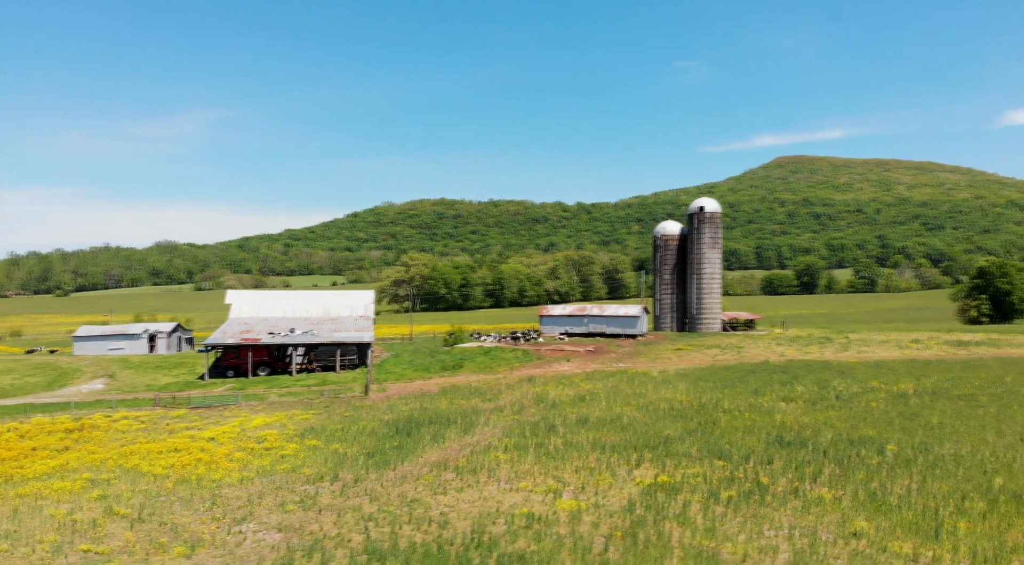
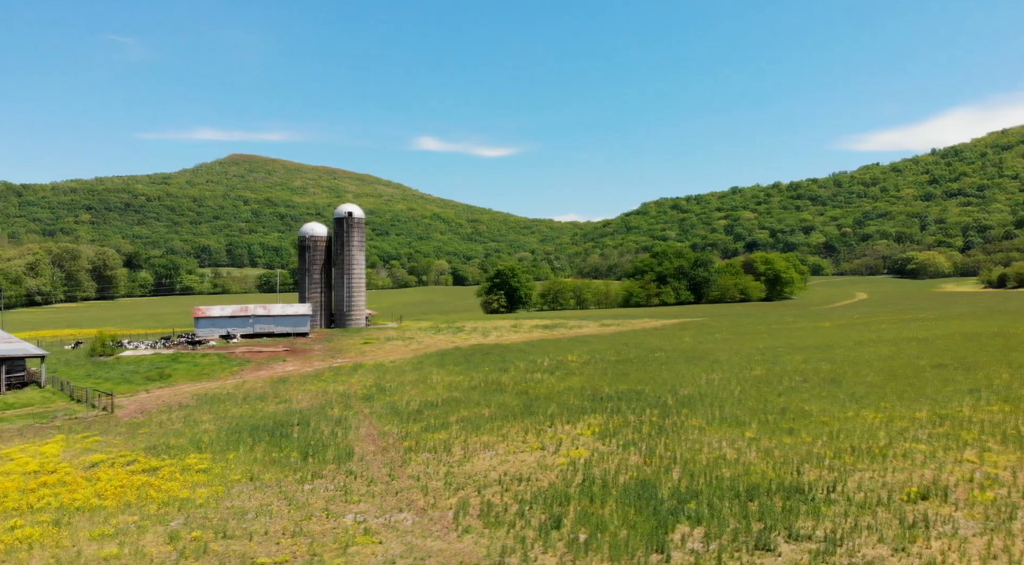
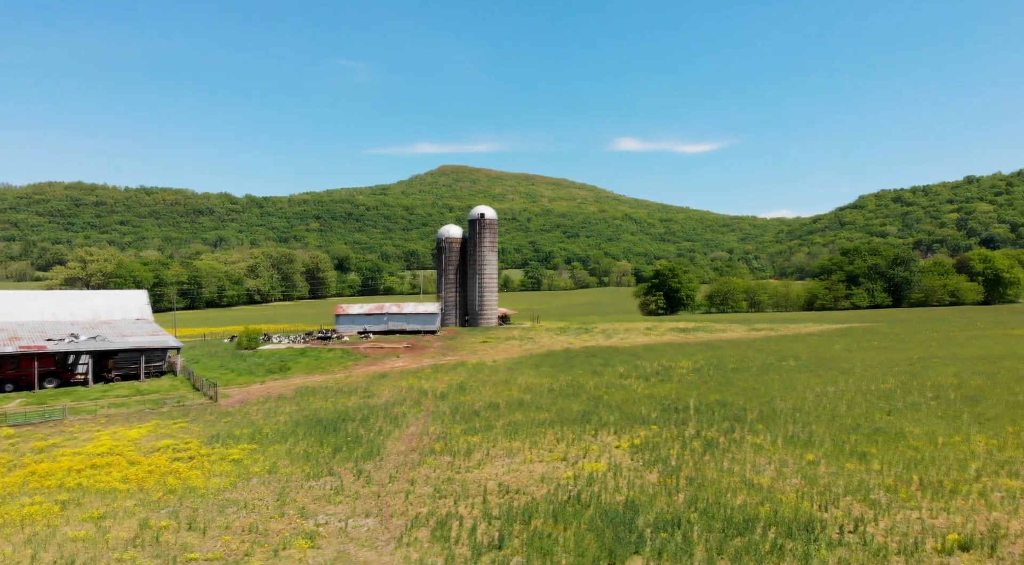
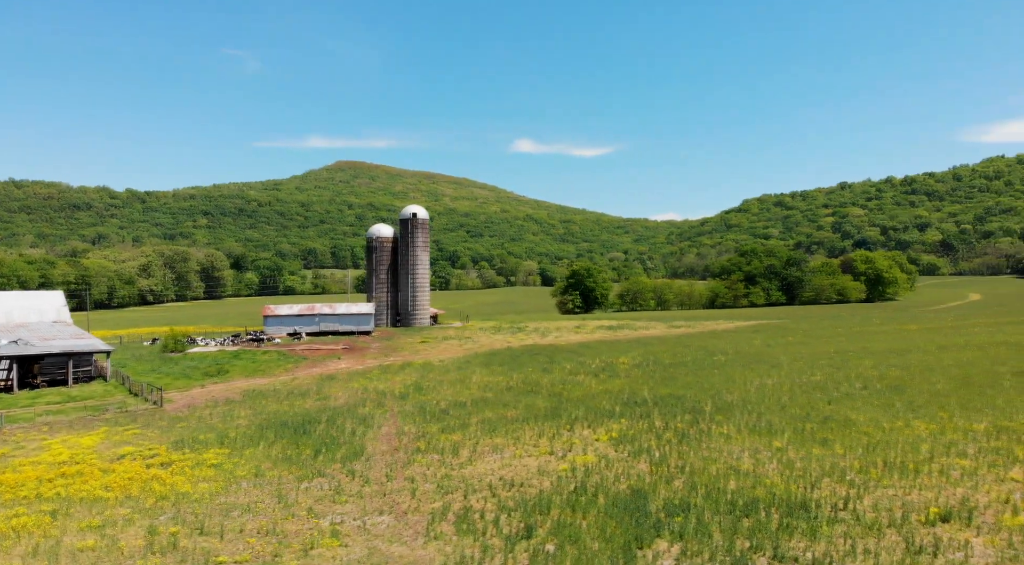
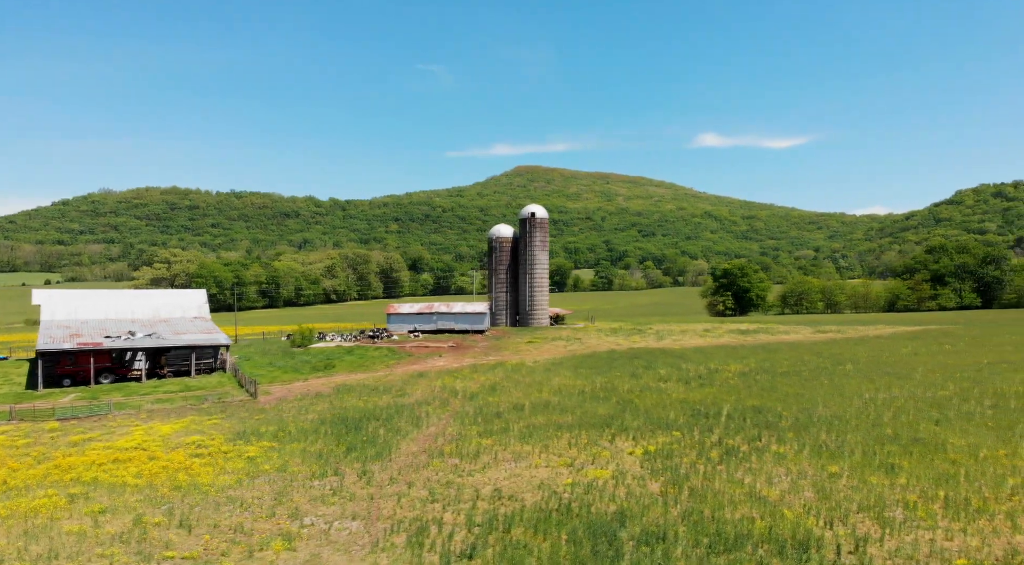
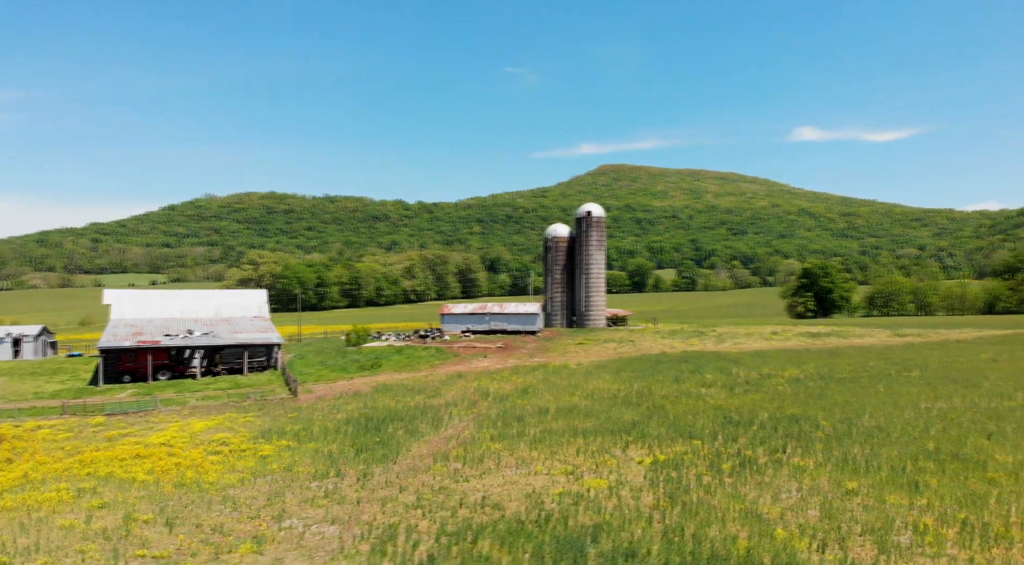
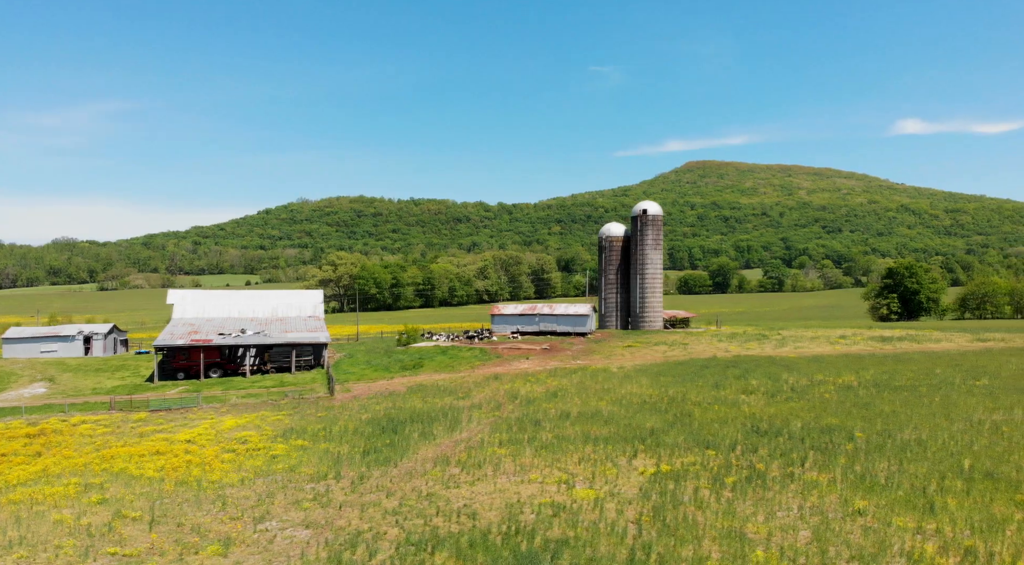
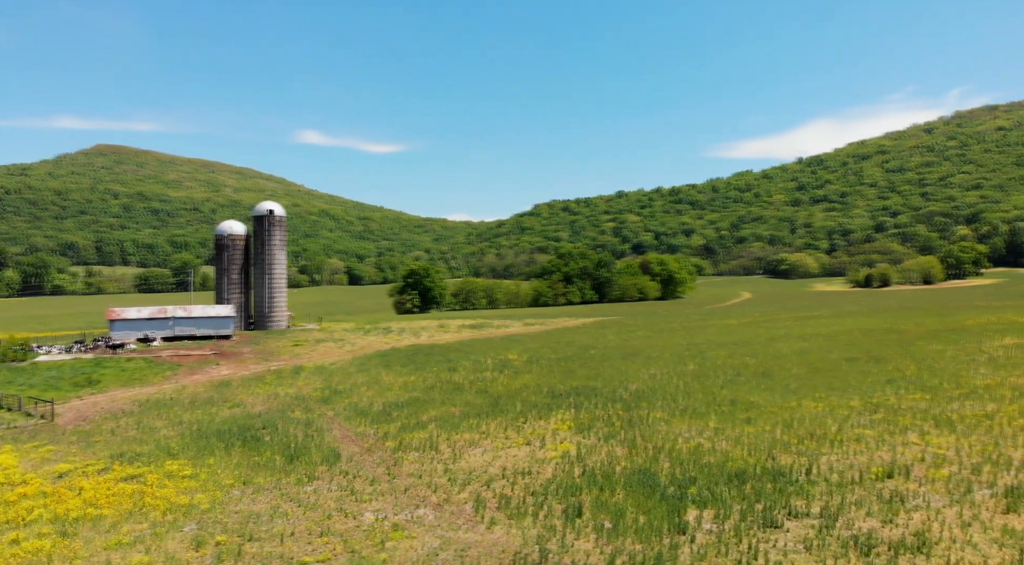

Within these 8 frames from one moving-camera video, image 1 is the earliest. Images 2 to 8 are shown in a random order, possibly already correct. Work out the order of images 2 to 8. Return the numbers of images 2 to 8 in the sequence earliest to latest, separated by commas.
7, 6, 5, 3, 4, 2, 8
